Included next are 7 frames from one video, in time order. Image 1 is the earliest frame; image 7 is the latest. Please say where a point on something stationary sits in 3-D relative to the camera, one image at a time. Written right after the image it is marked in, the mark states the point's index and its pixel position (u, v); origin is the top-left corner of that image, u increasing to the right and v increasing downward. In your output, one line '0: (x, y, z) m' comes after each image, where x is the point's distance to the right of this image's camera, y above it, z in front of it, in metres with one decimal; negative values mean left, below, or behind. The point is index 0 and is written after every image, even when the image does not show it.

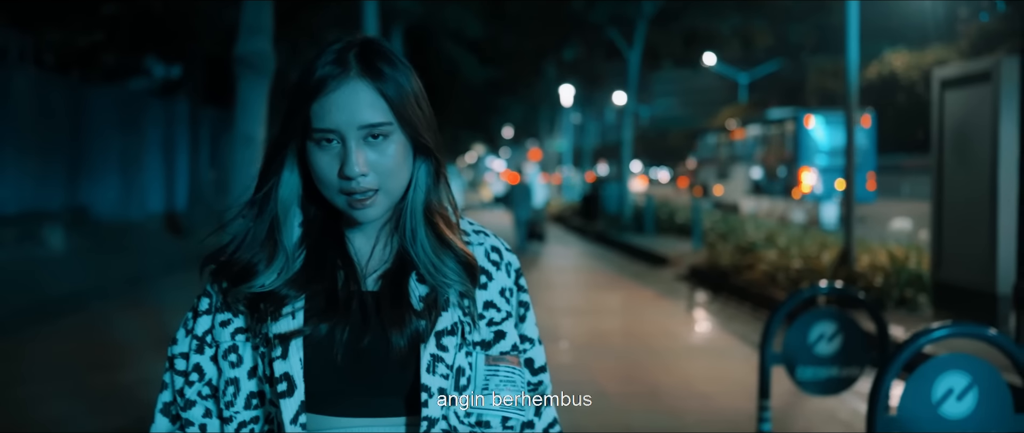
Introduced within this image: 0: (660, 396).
0: (+1.1, -1.4, +7.8) m
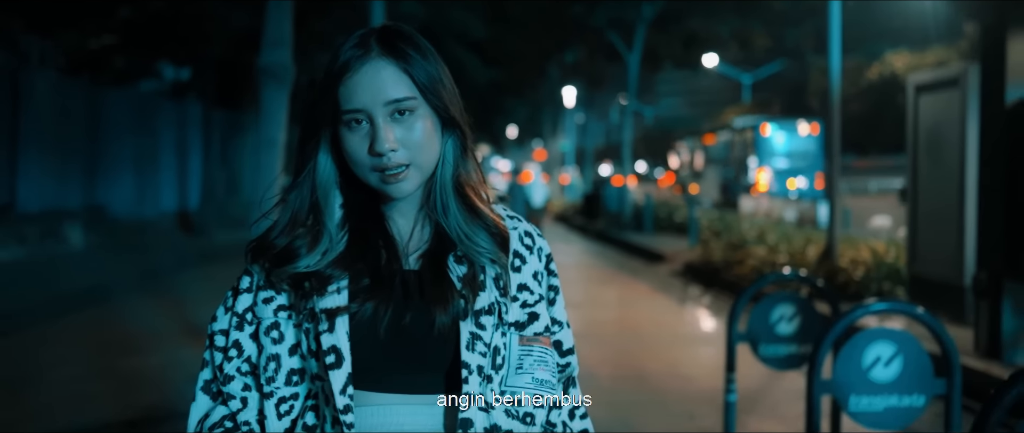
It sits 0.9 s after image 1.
0: (+1.1, -1.3, +8.1) m
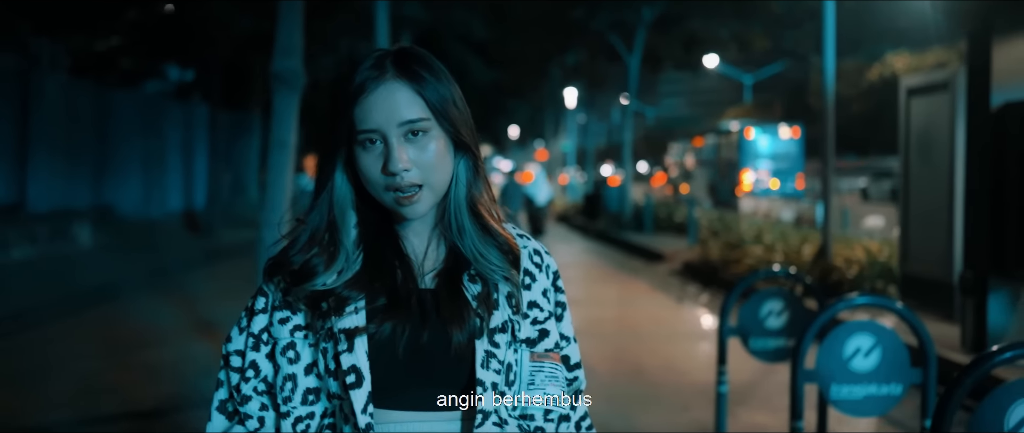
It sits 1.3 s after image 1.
0: (+1.1, -1.3, +8.3) m
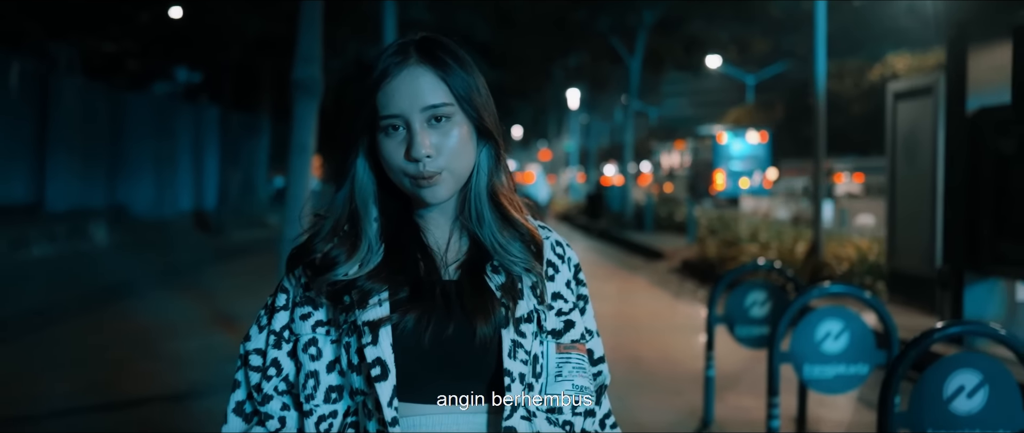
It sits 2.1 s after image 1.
0: (+1.2, -1.3, +8.6) m
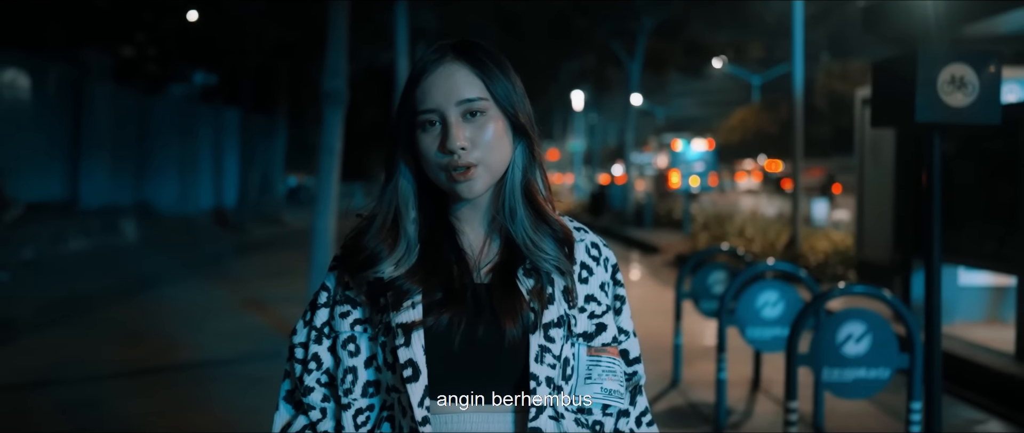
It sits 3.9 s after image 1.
0: (+1.2, -1.3, +9.2) m
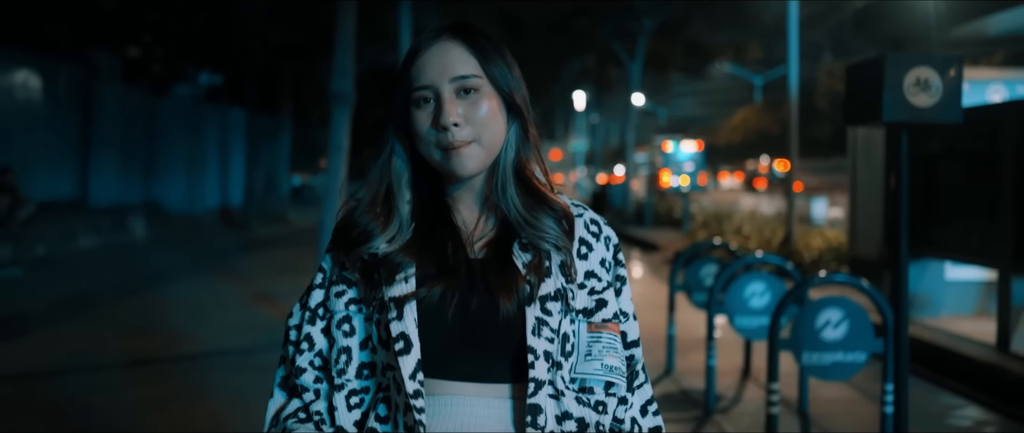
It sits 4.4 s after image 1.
0: (+1.2, -1.3, +9.4) m
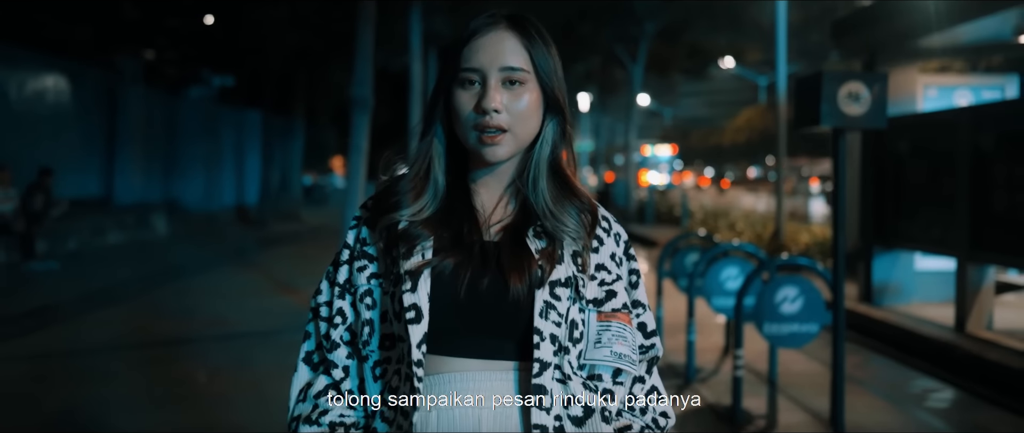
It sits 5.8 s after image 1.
0: (+1.3, -1.3, +9.9) m
